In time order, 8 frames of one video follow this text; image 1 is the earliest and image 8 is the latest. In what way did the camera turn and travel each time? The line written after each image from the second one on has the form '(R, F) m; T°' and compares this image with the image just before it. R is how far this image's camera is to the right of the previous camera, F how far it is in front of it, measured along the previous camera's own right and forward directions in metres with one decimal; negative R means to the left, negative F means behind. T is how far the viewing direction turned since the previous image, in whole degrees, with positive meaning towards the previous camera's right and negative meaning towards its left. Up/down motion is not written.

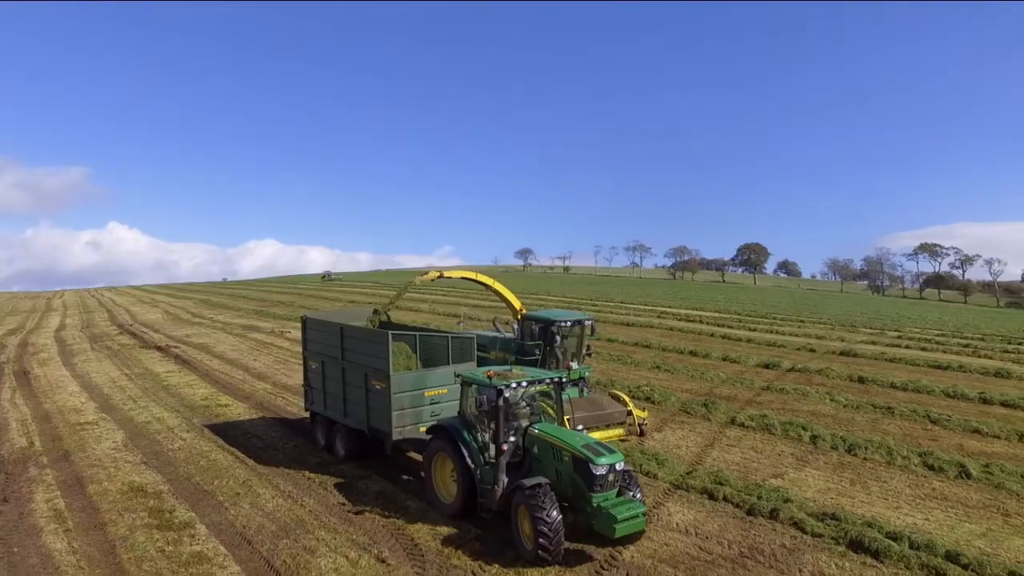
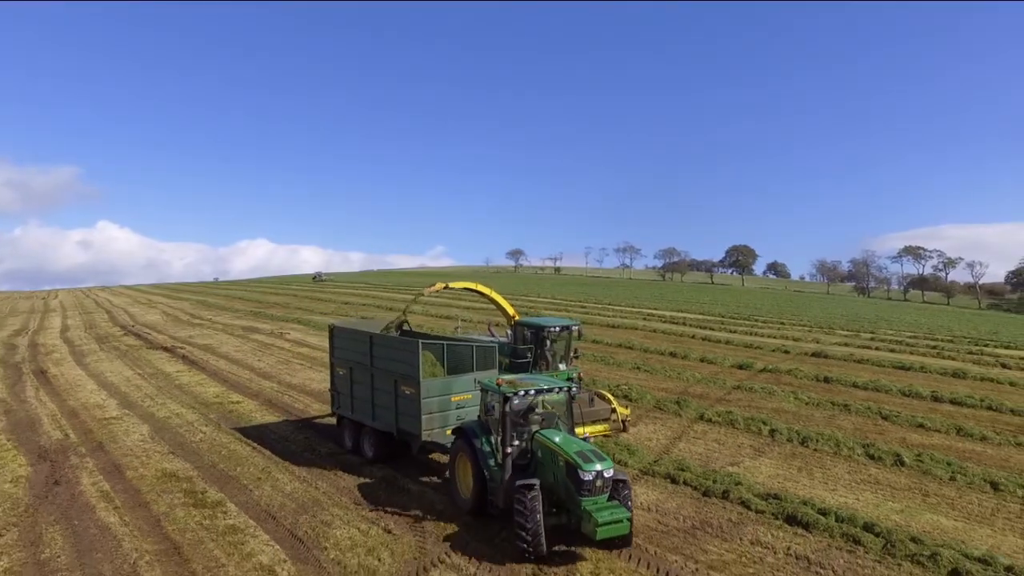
(0.0, -1.1) m; +1°
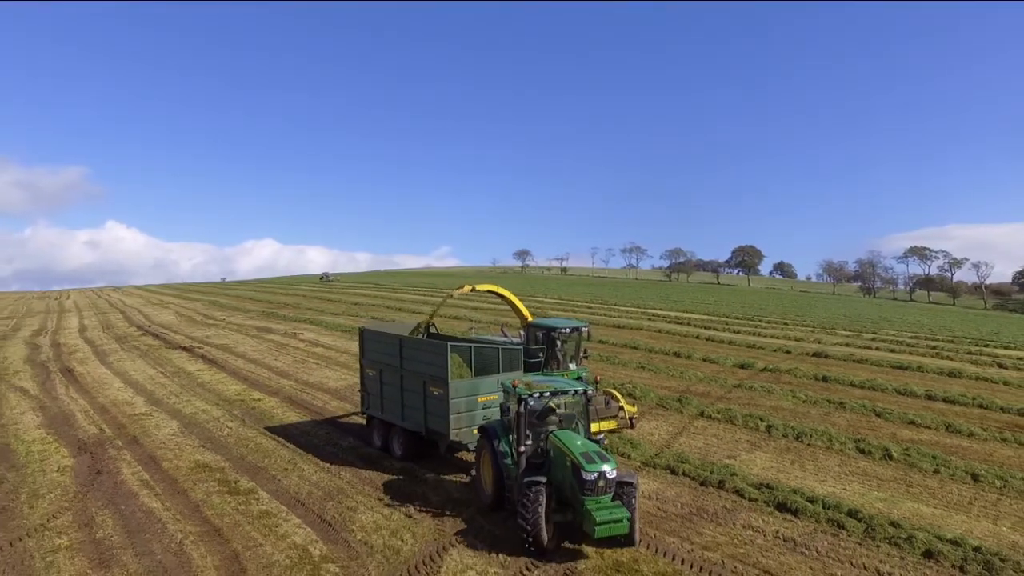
(0.0, -0.6) m; 0°
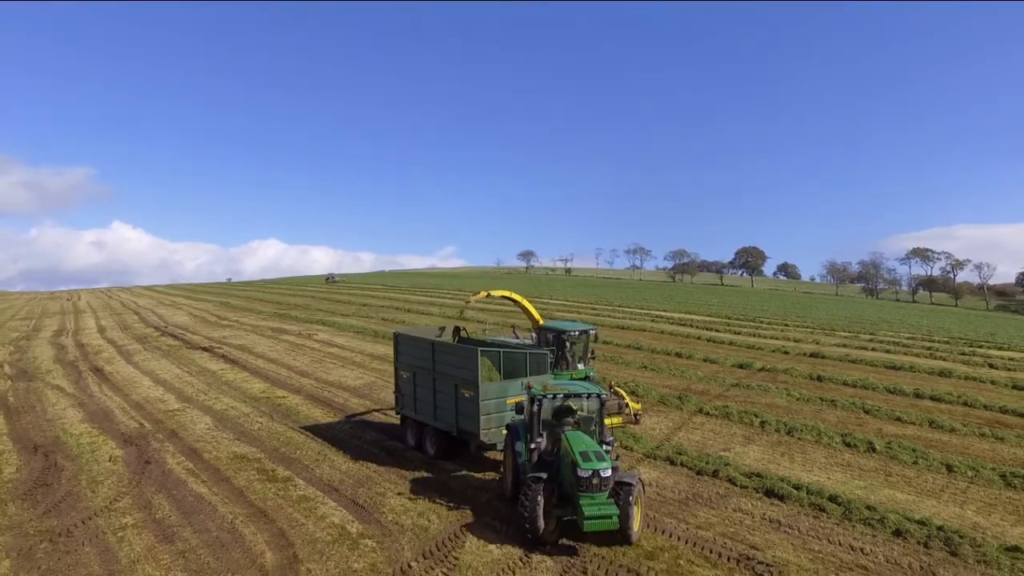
(-0.1, -0.9) m; 0°
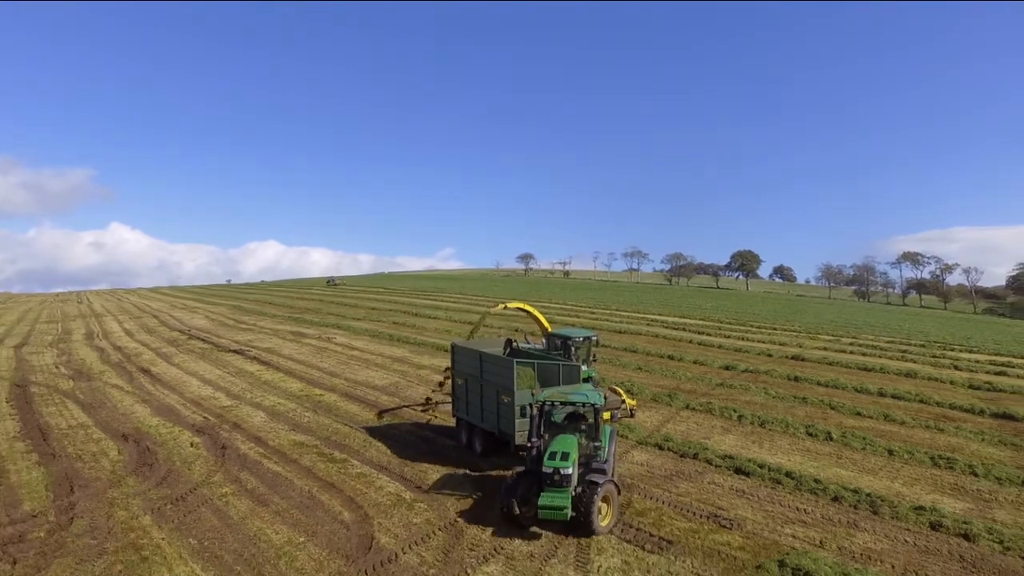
(-0.3, -2.1) m; 0°
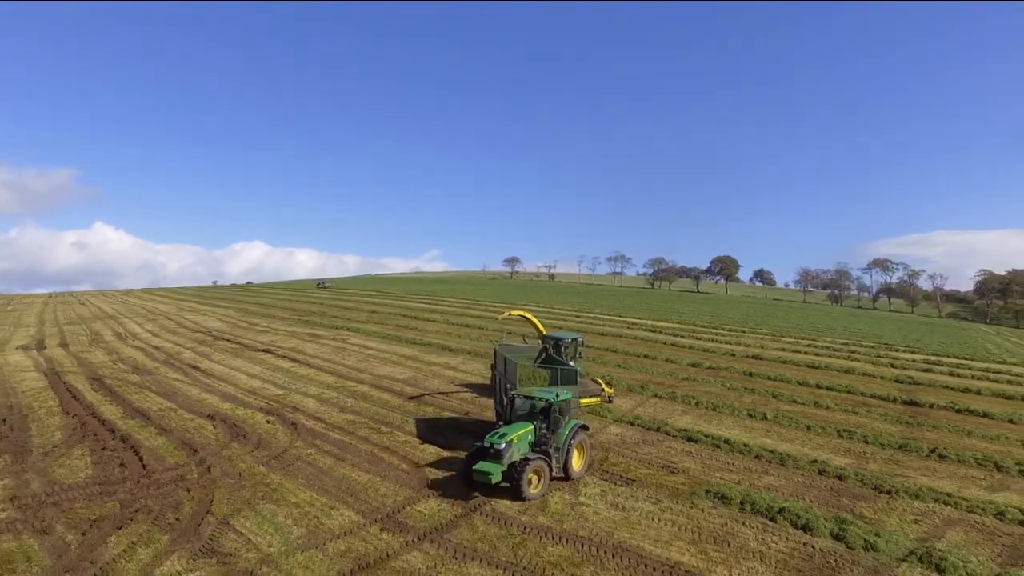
(-0.4, -3.7) m; +1°
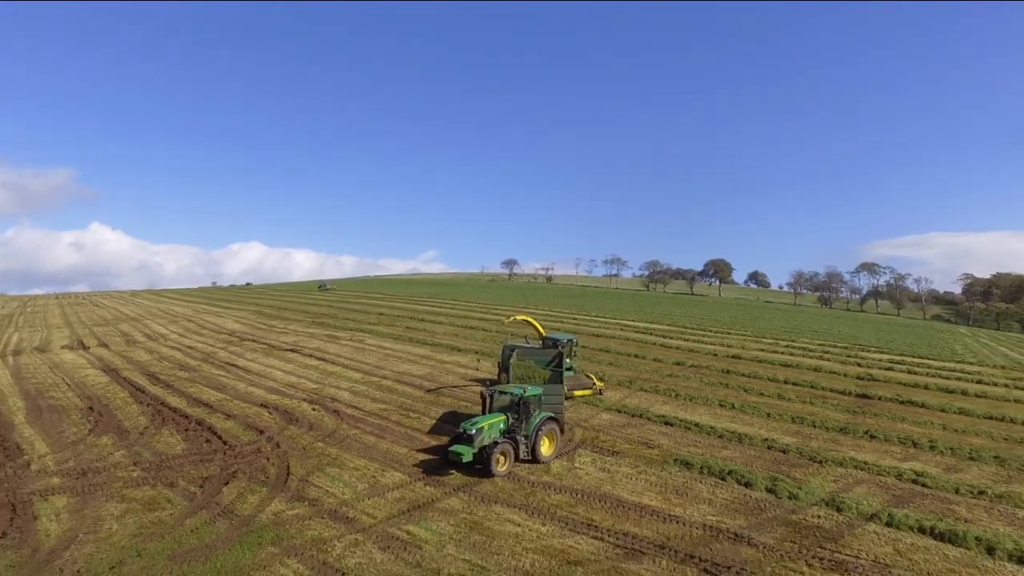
(-0.2, -3.1) m; 0°
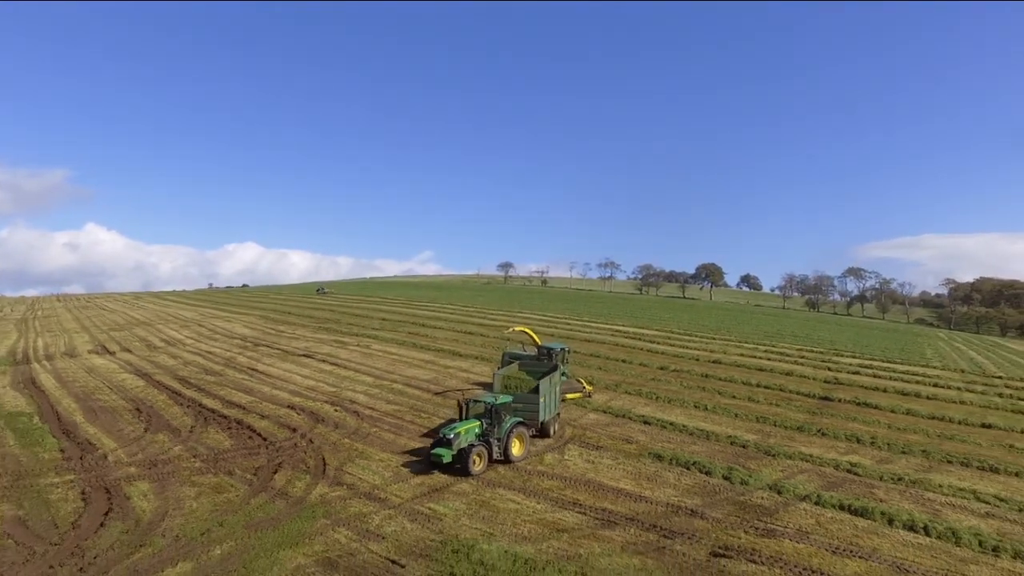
(-0.1, -2.6) m; 0°
